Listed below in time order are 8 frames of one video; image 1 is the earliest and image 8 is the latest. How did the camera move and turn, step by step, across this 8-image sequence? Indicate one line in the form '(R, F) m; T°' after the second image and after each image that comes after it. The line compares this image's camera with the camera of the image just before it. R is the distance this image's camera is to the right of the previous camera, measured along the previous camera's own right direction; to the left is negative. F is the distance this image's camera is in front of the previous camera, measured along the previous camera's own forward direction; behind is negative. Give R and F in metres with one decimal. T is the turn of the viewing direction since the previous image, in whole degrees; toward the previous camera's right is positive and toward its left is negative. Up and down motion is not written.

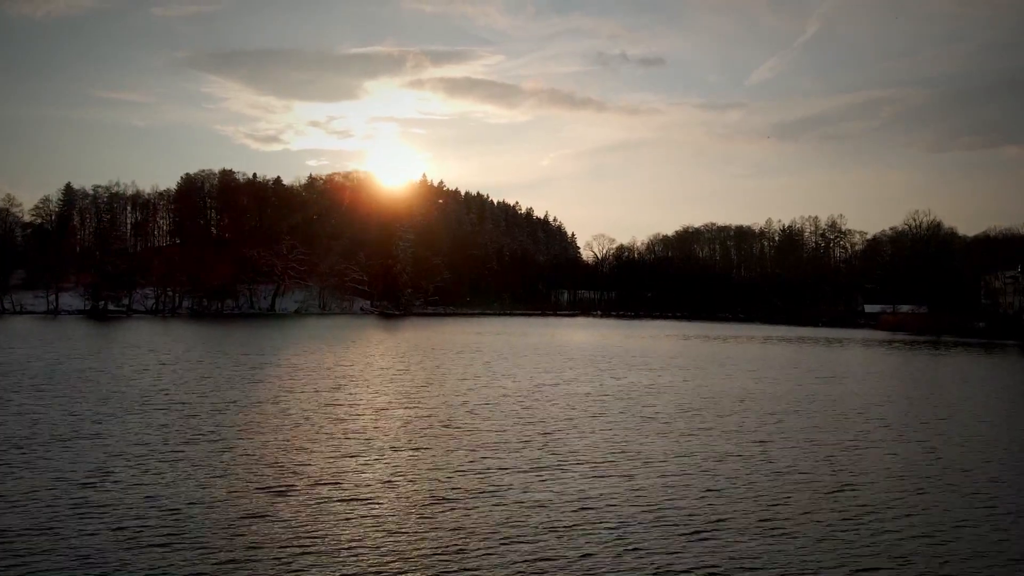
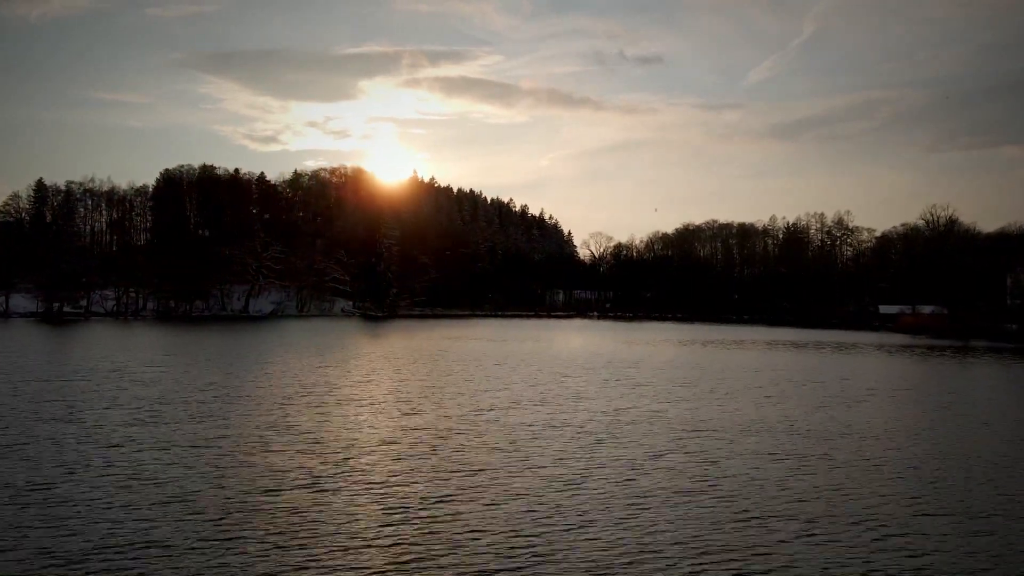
(+1.5, +6.2) m; 0°
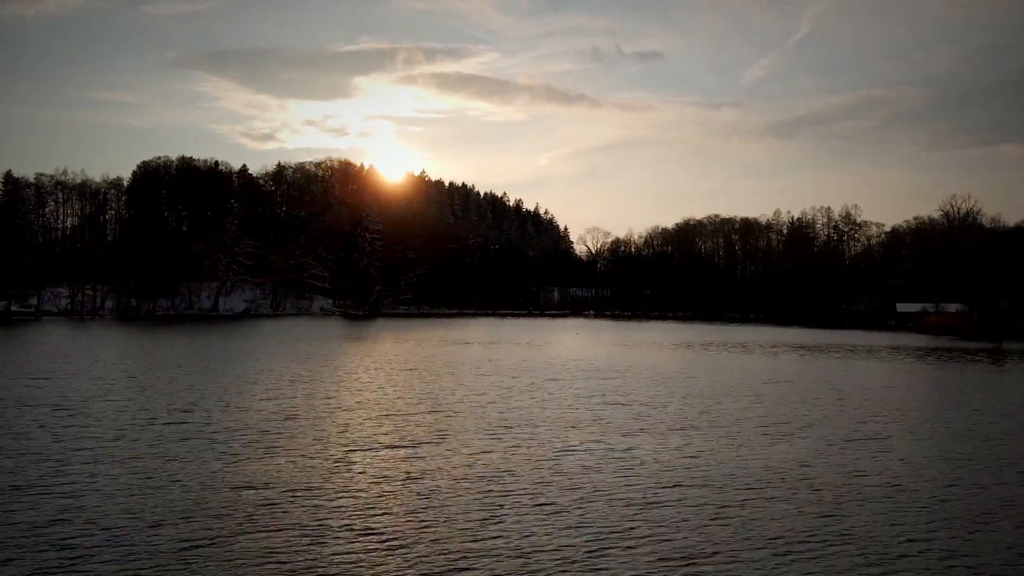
(+1.3, +6.5) m; 0°
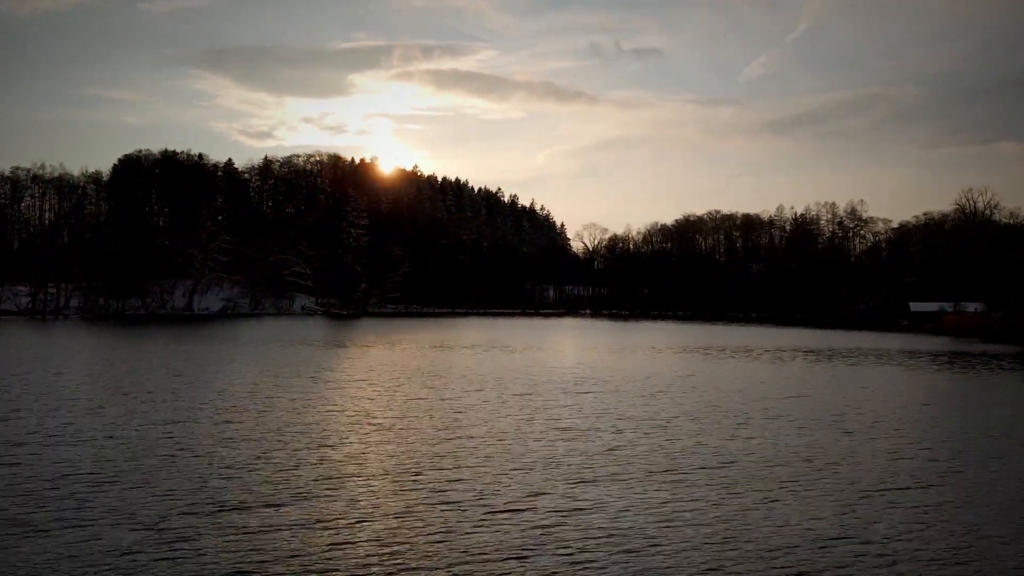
(+0.9, +4.8) m; 0°
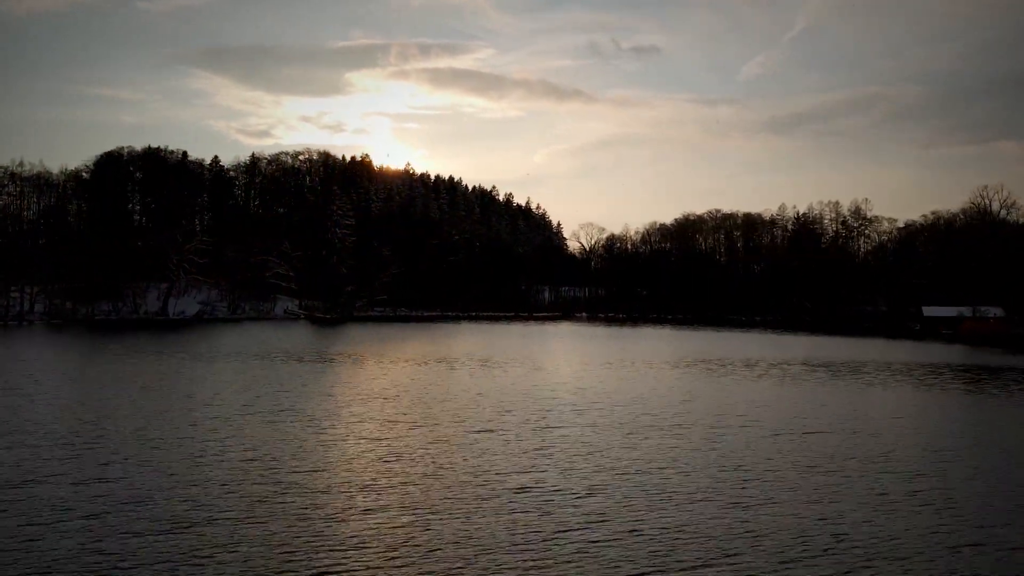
(+0.9, +4.2) m; 0°
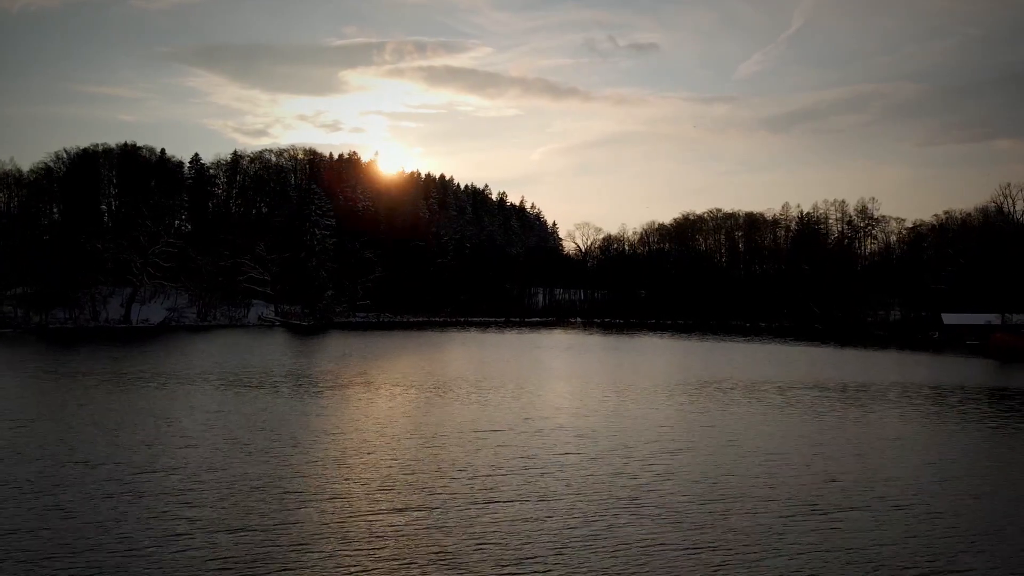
(+1.0, +5.5) m; 0°
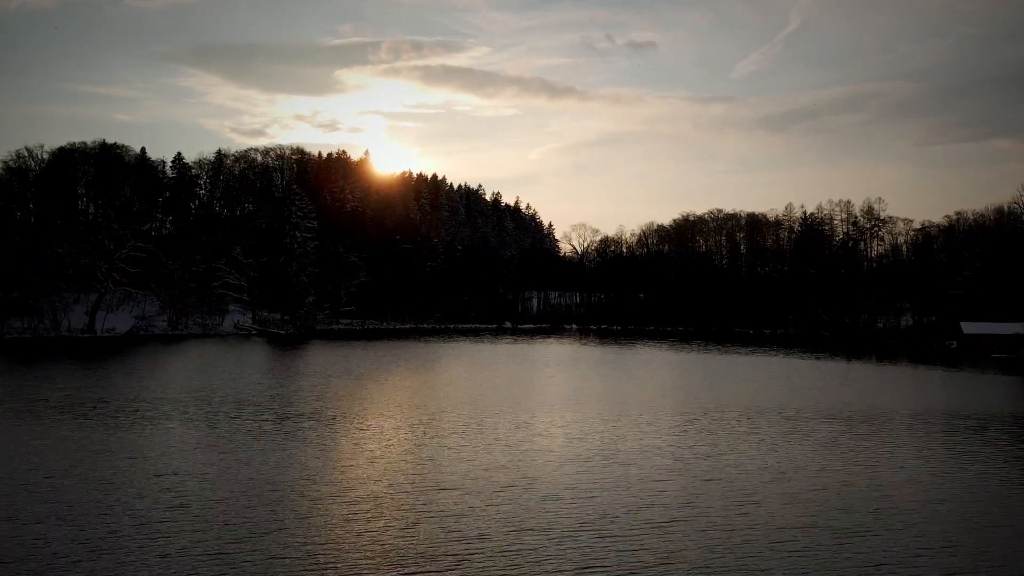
(+0.8, +4.7) m; 0°
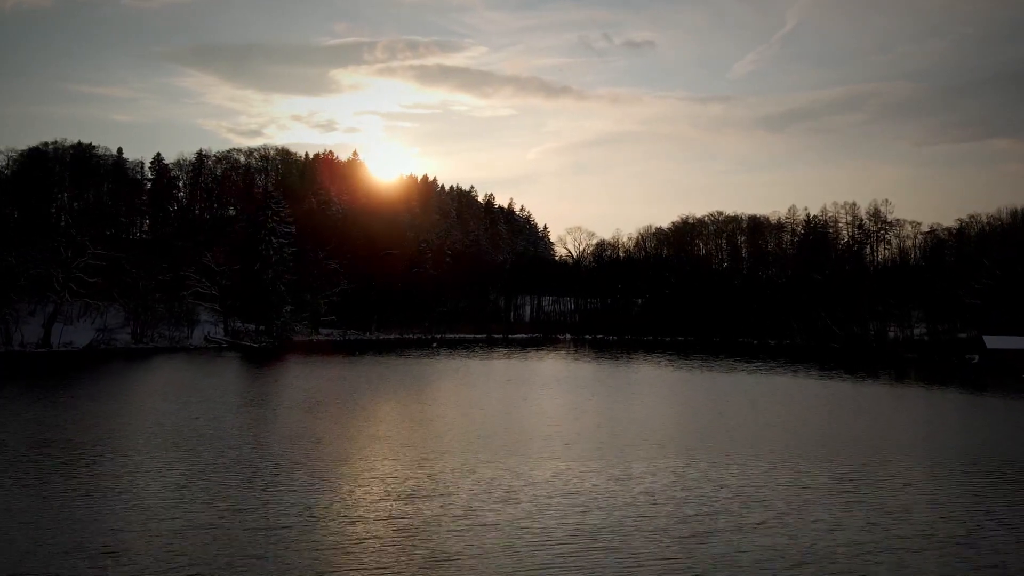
(+0.9, +5.0) m; 0°
